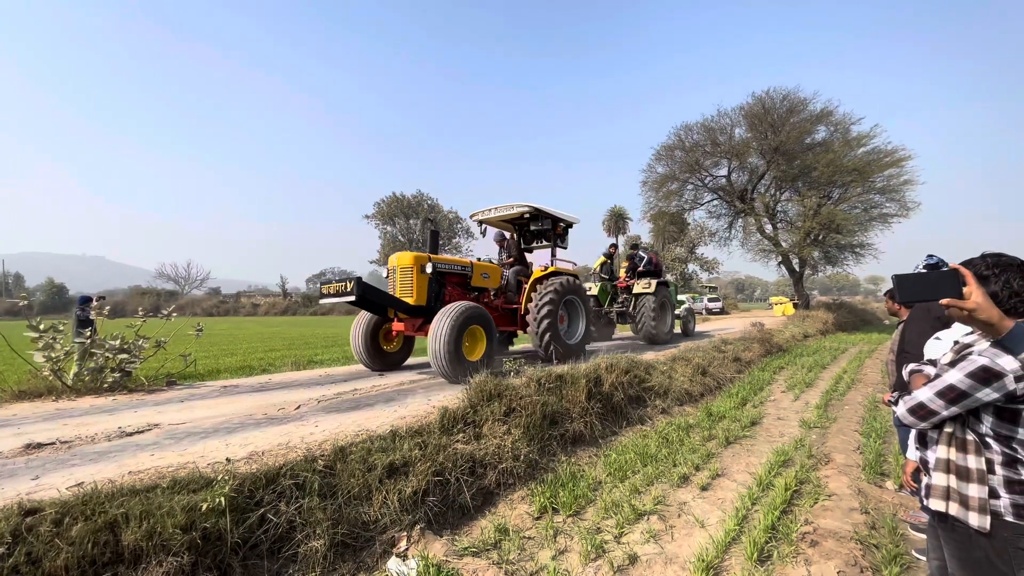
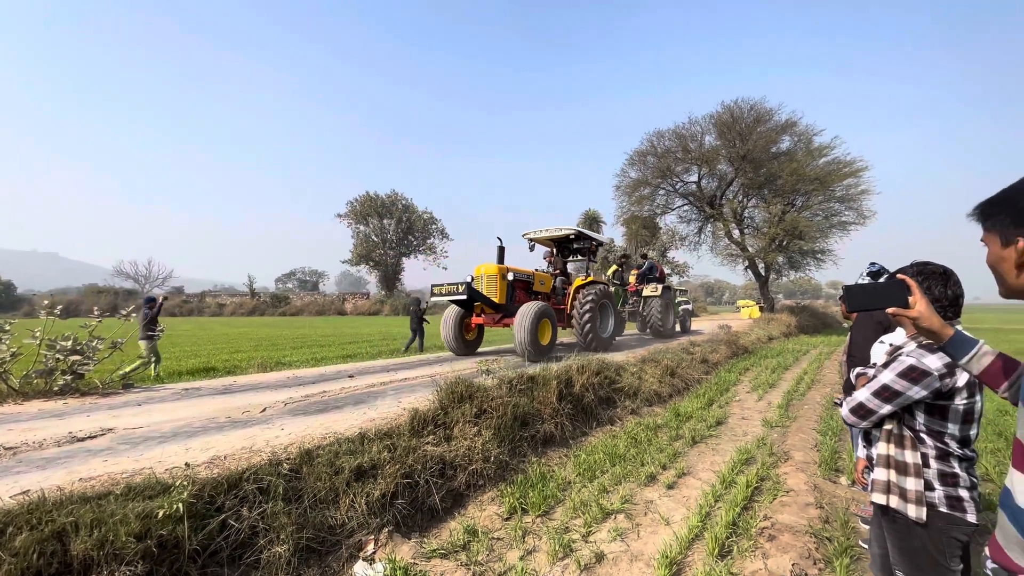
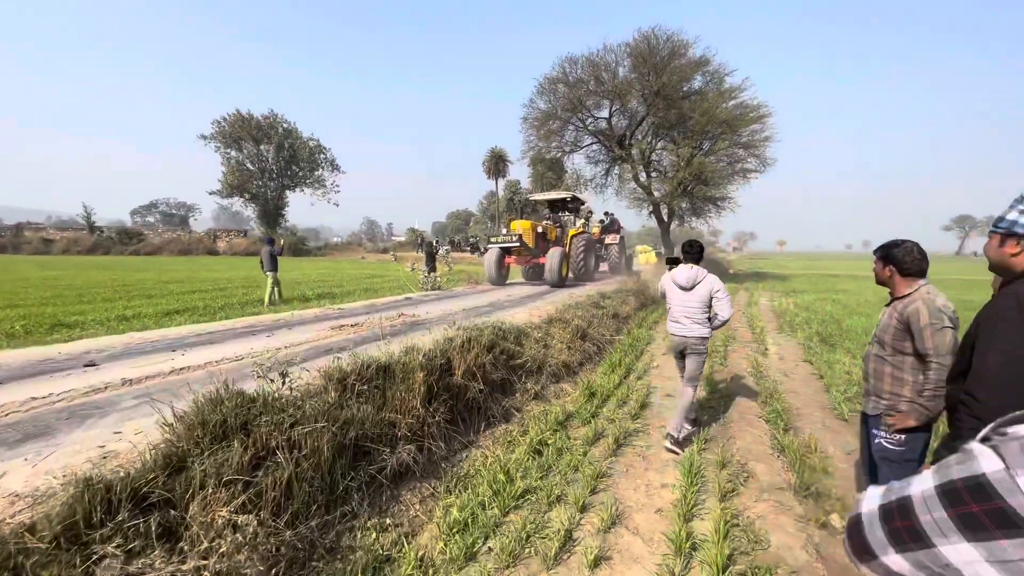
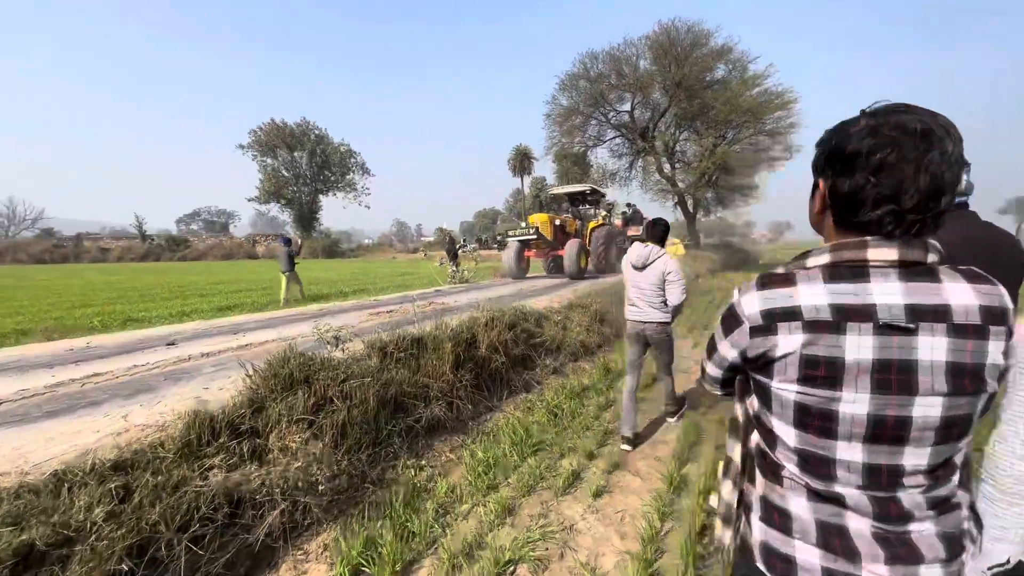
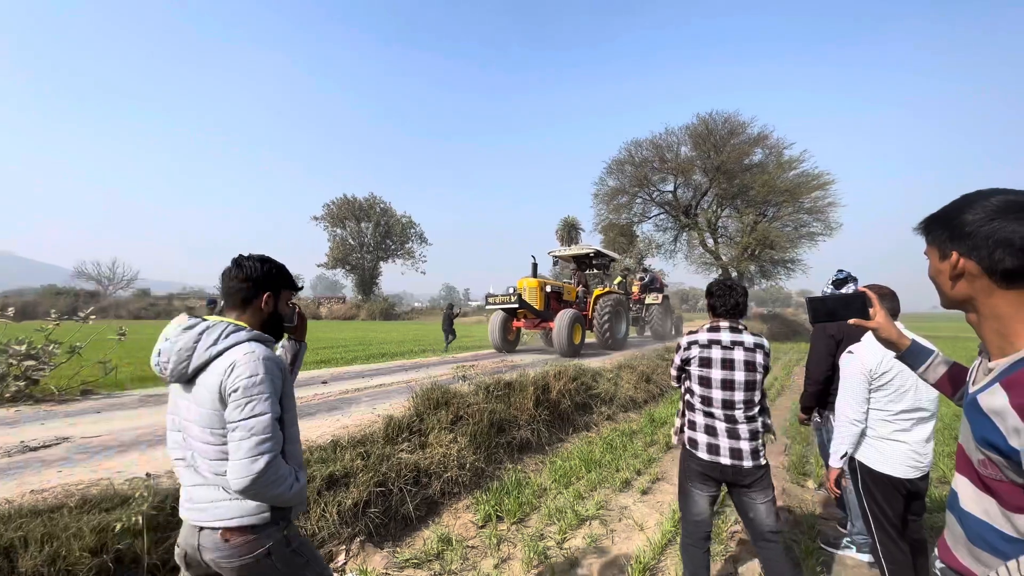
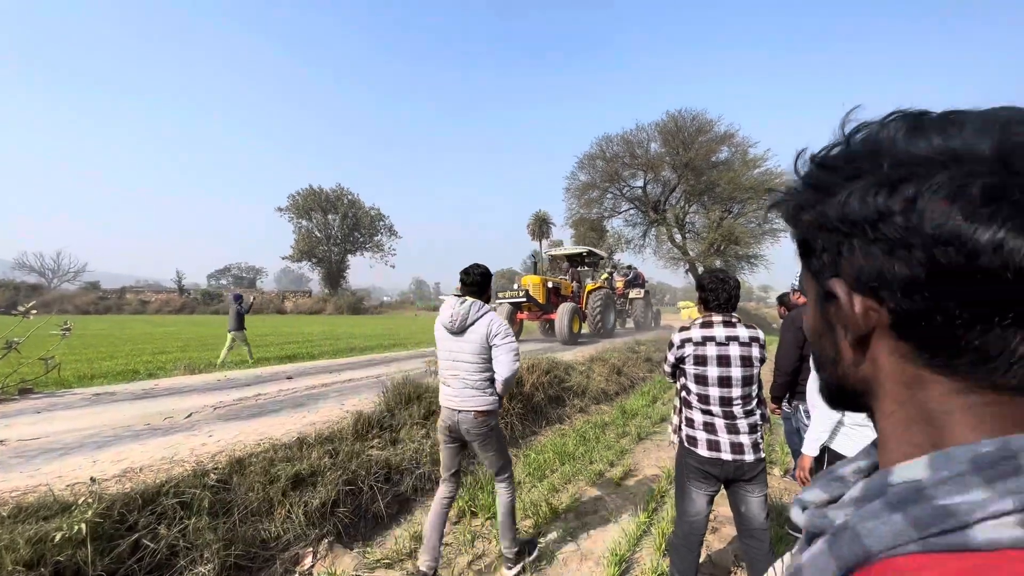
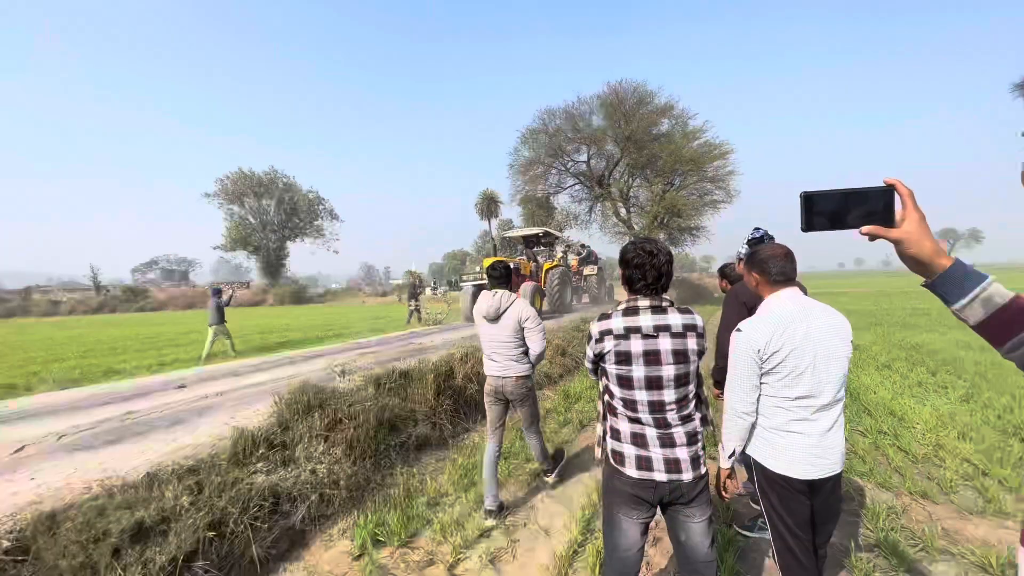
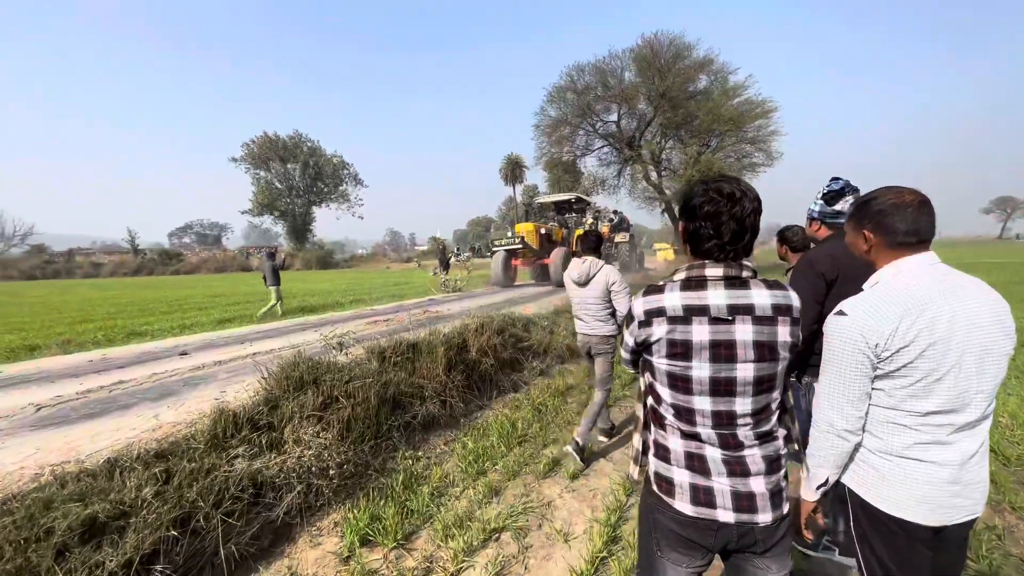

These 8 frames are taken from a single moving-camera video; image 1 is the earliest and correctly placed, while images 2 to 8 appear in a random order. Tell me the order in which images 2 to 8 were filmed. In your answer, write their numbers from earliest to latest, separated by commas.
2, 5, 6, 7, 8, 4, 3
